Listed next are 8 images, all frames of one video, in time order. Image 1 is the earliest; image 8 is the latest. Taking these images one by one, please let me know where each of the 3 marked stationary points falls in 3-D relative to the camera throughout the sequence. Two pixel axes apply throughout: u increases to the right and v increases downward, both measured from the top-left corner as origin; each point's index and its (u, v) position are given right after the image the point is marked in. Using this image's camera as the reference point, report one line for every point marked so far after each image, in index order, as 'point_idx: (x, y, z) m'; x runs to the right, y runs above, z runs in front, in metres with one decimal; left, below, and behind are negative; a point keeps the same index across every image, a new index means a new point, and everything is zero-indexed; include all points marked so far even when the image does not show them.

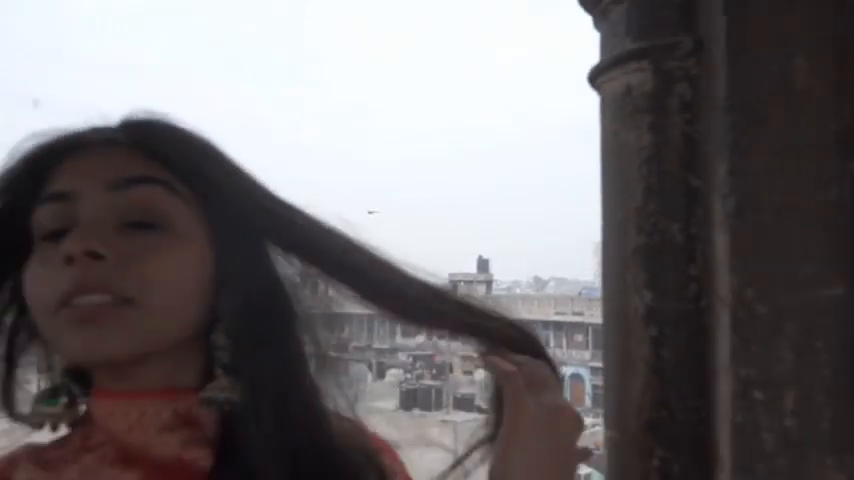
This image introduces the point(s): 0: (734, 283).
0: (+0.3, 0.0, +0.8) m
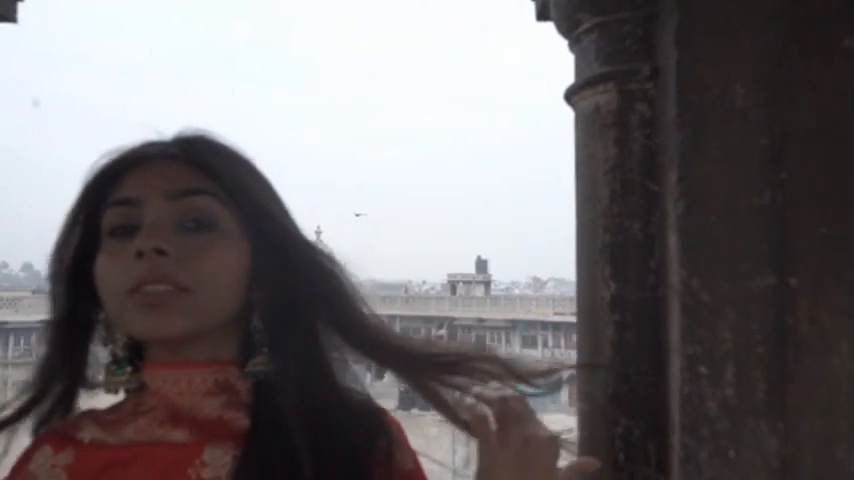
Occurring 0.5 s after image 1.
0: (+0.3, 0.0, +1.0) m
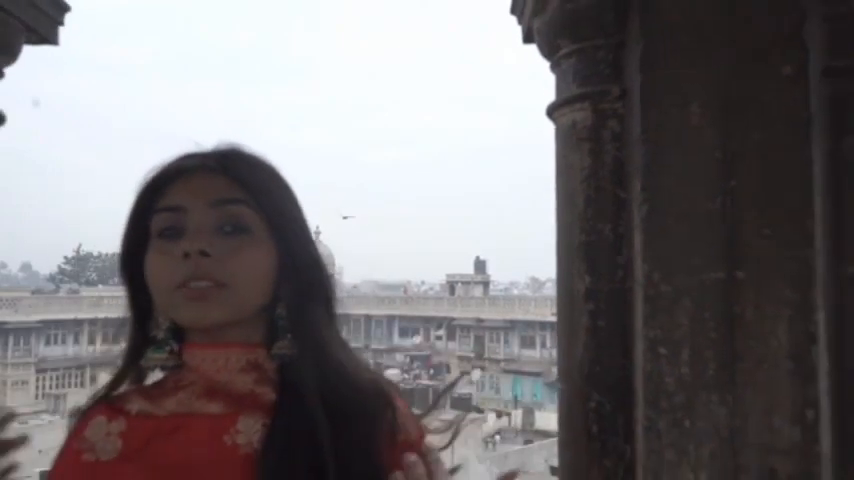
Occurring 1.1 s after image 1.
0: (+0.3, 0.0, +1.1) m
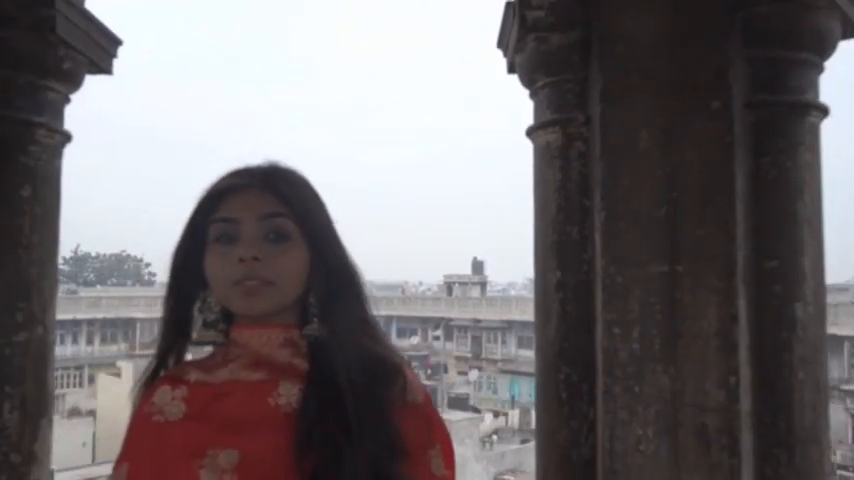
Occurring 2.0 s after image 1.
0: (+0.3, 0.0, +1.4) m
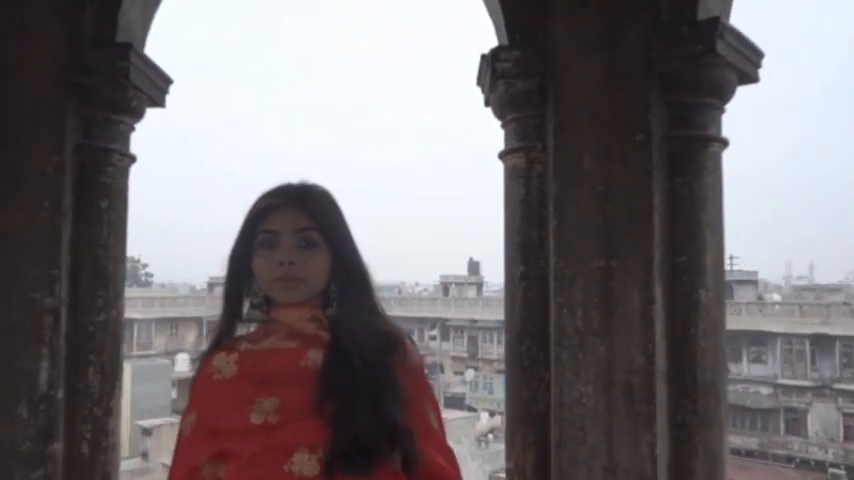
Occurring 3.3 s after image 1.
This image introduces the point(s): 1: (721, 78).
0: (+0.3, 0.0, +1.8) m
1: (+0.7, +0.4, +1.8) m
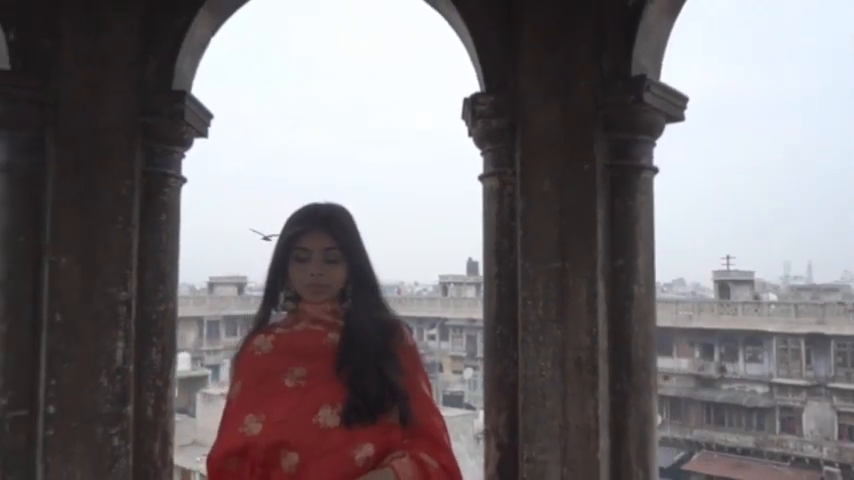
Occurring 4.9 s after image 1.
0: (+0.3, -0.1, +2.3) m
1: (+0.7, +0.4, +2.3) m
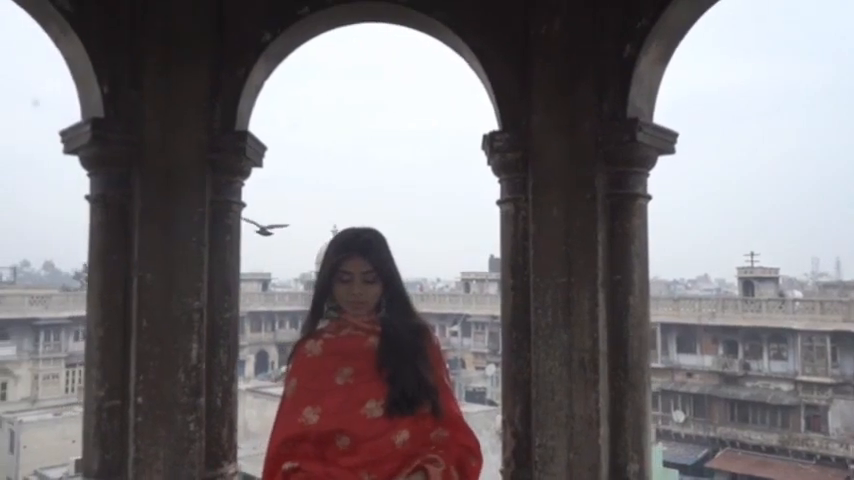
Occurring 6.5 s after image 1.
0: (+0.4, -0.1, +2.7) m
1: (+0.7, +0.3, +2.6) m
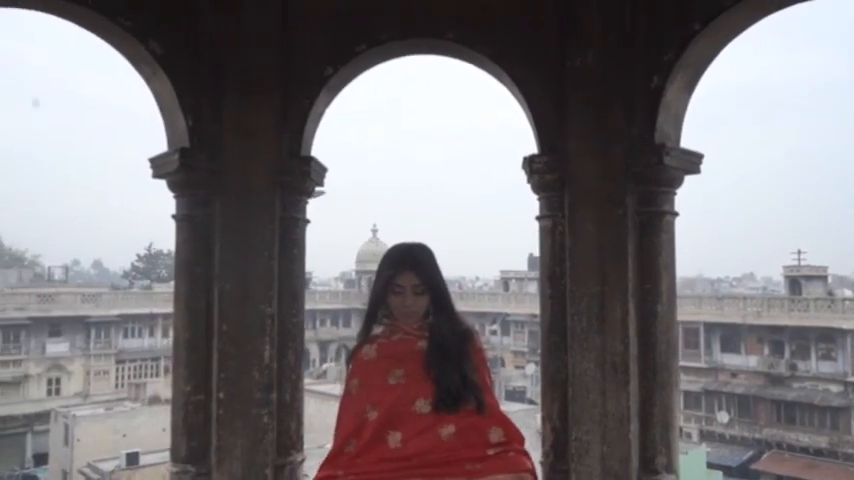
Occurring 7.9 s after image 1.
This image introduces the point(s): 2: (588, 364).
0: (+0.5, -0.2, +2.9) m
1: (+0.9, +0.2, +2.9) m
2: (+0.6, -0.5, +2.9) m
